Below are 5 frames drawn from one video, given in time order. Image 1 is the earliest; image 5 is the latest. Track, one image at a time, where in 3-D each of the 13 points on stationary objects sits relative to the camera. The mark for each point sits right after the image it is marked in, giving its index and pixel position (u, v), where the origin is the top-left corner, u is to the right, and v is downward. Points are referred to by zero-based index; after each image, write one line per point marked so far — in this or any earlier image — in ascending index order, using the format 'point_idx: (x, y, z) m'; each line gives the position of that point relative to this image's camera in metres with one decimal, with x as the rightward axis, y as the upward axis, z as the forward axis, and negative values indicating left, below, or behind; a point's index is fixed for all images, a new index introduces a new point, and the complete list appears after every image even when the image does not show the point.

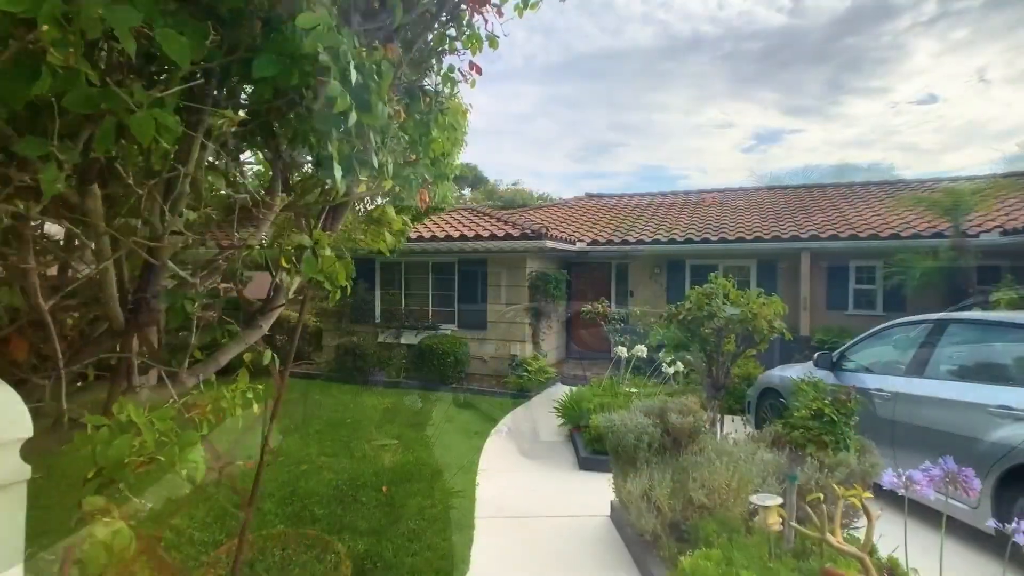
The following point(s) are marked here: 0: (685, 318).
0: (+1.4, -0.2, +4.5) m
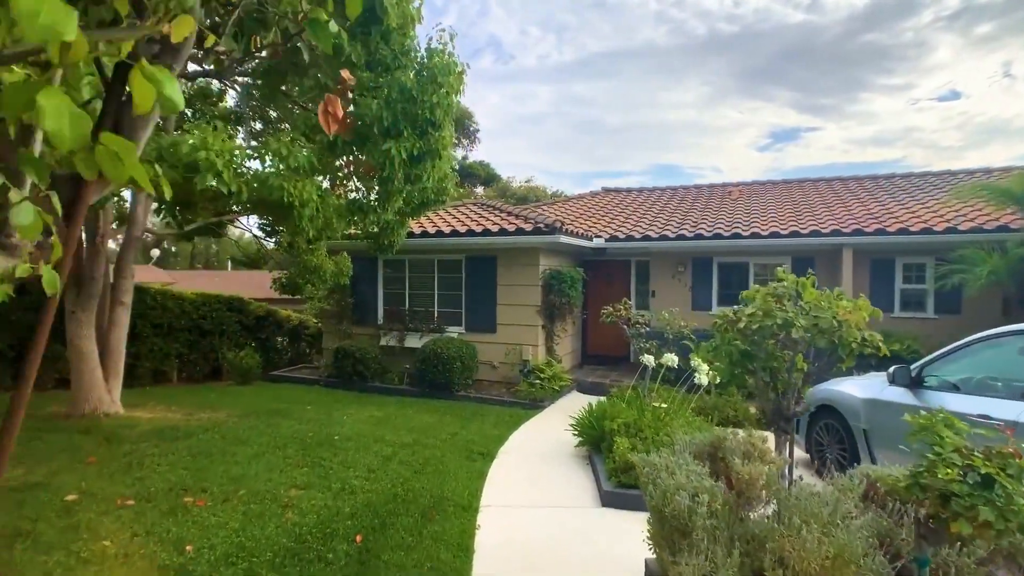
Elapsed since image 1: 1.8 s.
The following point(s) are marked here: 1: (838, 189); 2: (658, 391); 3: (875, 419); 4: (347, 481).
0: (+1.4, -0.2, +3.4) m
1: (+8.2, +2.5, +14.5) m
2: (+2.1, -1.5, +8.3) m
3: (+3.4, -1.2, +5.2) m
4: (-1.5, -1.8, +5.3) m
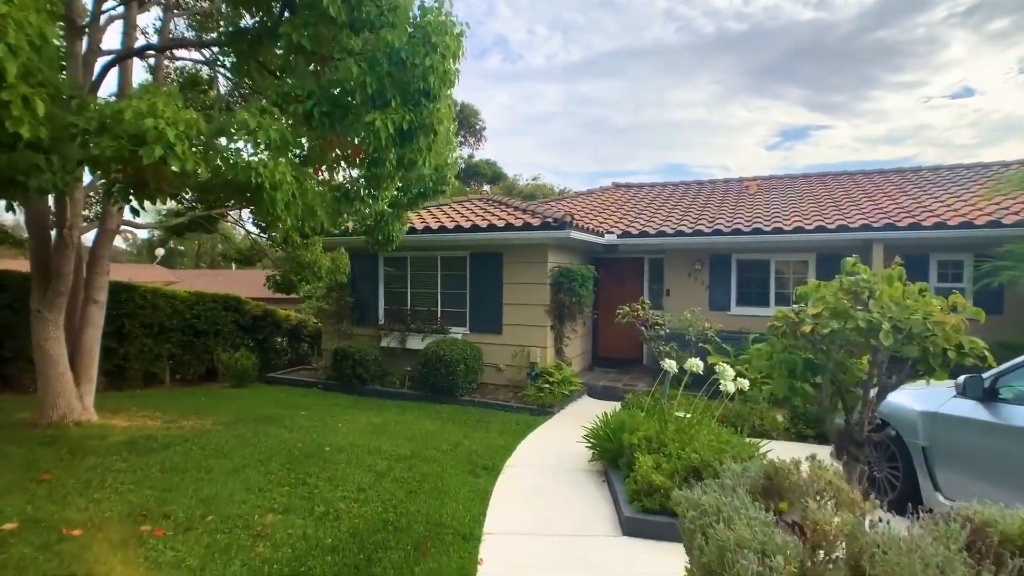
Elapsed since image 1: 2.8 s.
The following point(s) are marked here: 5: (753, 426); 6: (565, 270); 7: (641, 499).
0: (+1.5, -0.2, +2.8) m
1: (+8.4, +2.5, +13.8) m
2: (+2.2, -1.4, +7.6) m
3: (+3.4, -1.2, +4.5) m
4: (-1.5, -1.8, +4.7) m
5: (+3.3, -1.9, +7.8) m
6: (+1.0, +0.4, +11.0) m
7: (+1.1, -1.7, +4.7) m
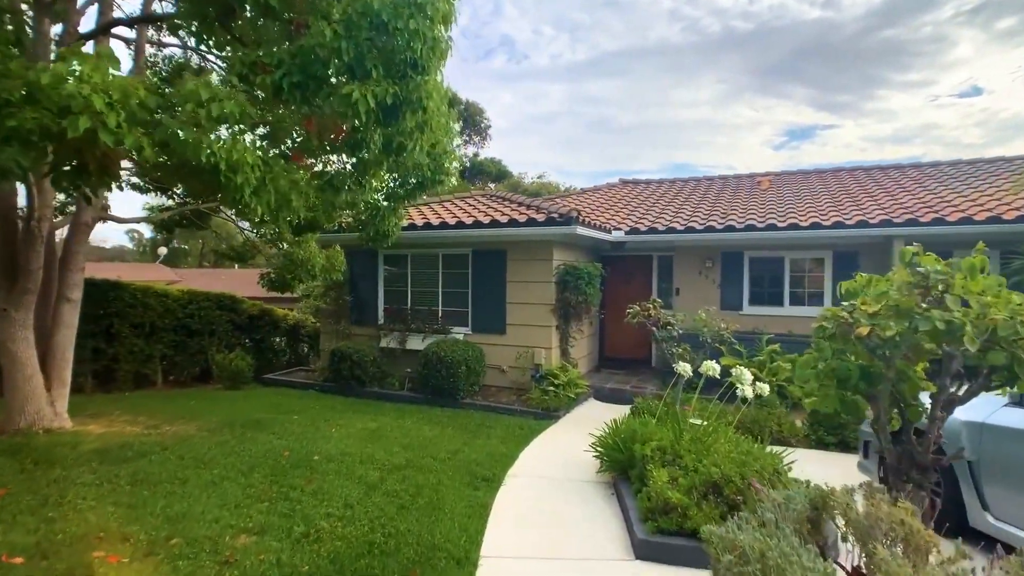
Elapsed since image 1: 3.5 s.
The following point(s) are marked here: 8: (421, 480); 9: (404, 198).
0: (+1.4, -0.2, +2.3) m
1: (+8.5, +2.6, +13.3) m
2: (+2.2, -1.4, +7.1) m
3: (+3.4, -1.2, +4.1) m
4: (-1.5, -1.7, +4.3) m
5: (+3.3, -1.8, +7.3) m
6: (+1.1, +0.4, +10.5) m
7: (+1.1, -1.7, +4.3) m
8: (-0.9, -1.8, +5.5) m
9: (-1.4, +1.2, +7.6) m
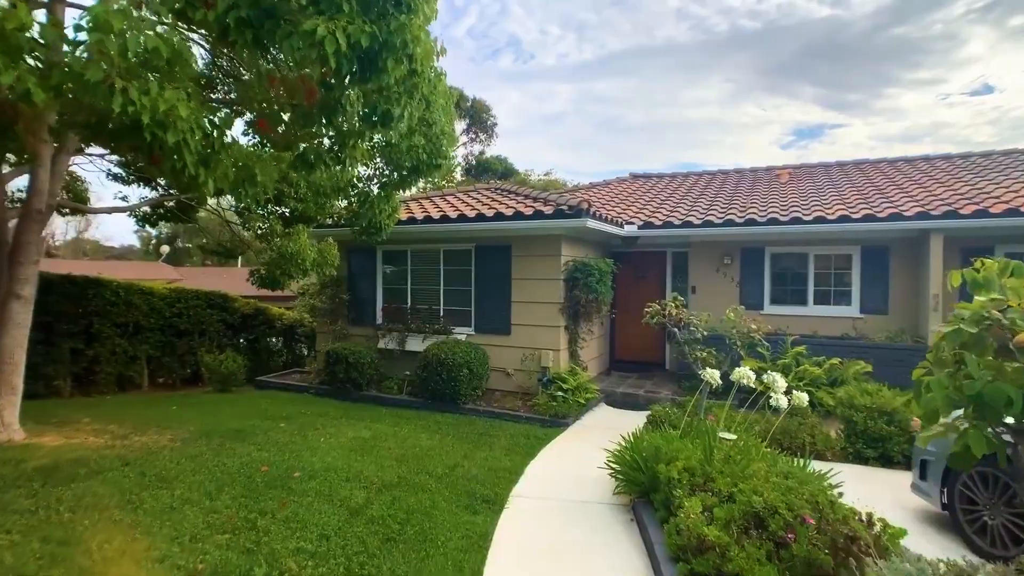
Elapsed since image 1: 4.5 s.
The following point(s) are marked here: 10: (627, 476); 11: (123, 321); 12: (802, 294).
0: (+1.4, -0.1, +1.6) m
1: (+8.6, +2.6, +12.5) m
2: (+2.3, -1.4, +6.4) m
3: (+3.5, -1.1, +3.3) m
4: (-1.4, -1.7, +3.6) m
5: (+3.4, -1.8, +6.6) m
6: (+1.2, +0.4, +9.8) m
7: (+1.1, -1.7, +3.5) m
8: (-0.8, -1.8, +4.8) m
9: (-1.4, +1.2, +6.9) m
10: (+1.0, -1.6, +4.9) m
11: (-7.1, -0.6, +10.4) m
12: (+5.4, -0.1, +10.7) m
